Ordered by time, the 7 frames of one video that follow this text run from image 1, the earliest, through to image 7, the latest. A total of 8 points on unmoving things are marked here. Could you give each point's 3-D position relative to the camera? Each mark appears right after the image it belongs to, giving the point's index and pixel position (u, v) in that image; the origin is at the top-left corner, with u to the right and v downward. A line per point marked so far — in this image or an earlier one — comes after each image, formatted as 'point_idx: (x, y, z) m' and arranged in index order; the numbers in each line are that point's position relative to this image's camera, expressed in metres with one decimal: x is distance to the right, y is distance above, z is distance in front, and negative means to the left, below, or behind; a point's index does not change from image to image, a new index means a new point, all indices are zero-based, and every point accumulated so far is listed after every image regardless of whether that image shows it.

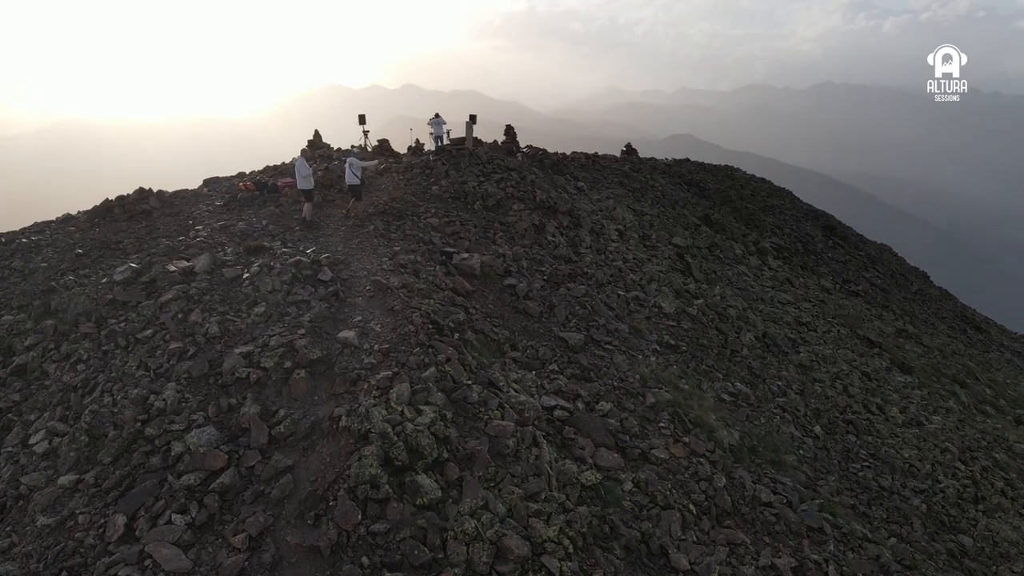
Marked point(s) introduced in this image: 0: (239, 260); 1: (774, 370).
0: (-5.3, +0.5, +14.5) m
1: (+6.6, -2.1, +18.7) m
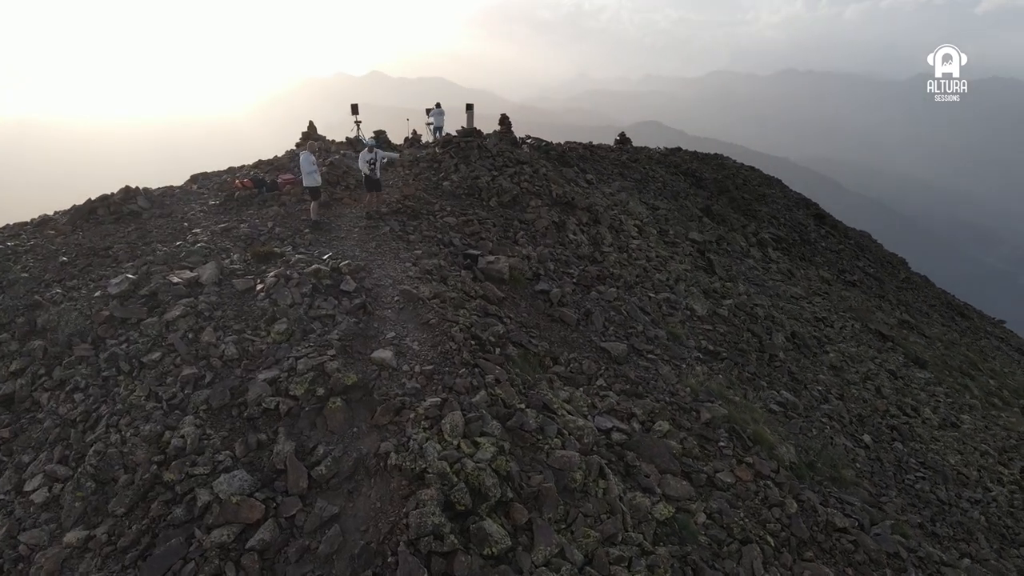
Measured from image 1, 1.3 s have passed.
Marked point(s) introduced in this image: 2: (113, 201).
0: (-4.6, +0.3, +13.1) m
1: (+7.1, -2.0, +17.8) m
2: (-9.0, +2.0, +17.0) m
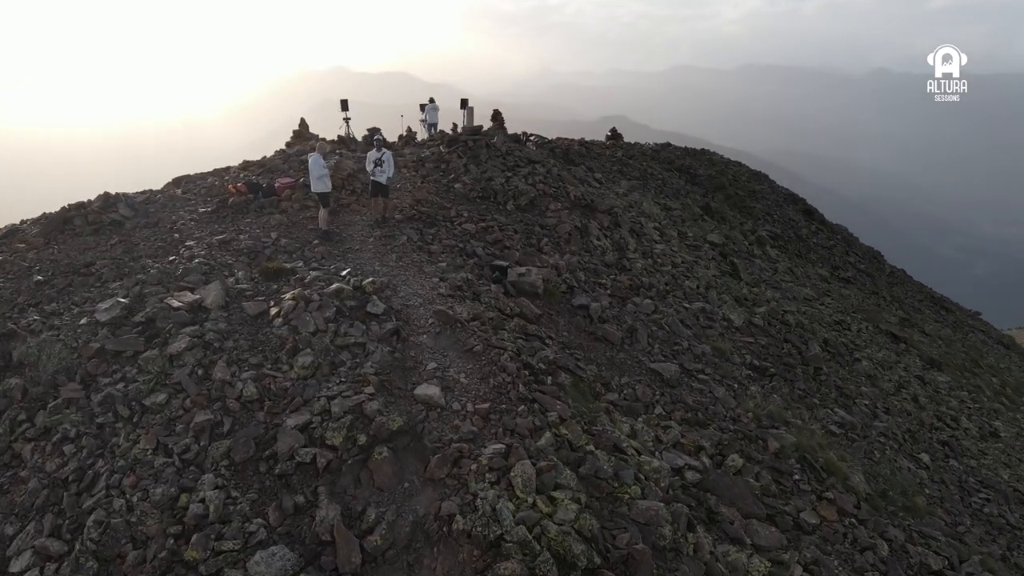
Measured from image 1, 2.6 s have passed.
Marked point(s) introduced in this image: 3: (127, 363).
0: (-3.9, 0.0, +11.5) m
1: (+7.6, -2.2, +16.7) m
2: (-8.5, +1.6, +15.2) m
3: (-5.1, -1.0, +10.0) m
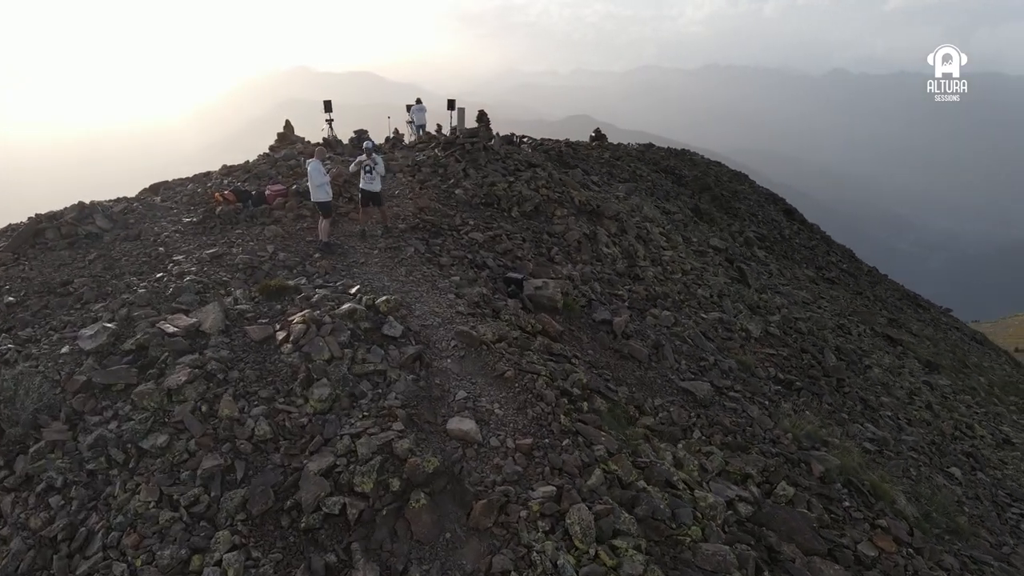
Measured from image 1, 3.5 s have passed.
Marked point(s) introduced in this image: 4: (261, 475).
0: (-3.5, -0.3, +10.5) m
1: (+7.8, -2.3, +16.1) m
2: (-8.3, +1.2, +14.0) m
3: (-4.6, -1.3, +8.9) m
4: (-2.6, -1.9, +7.7) m
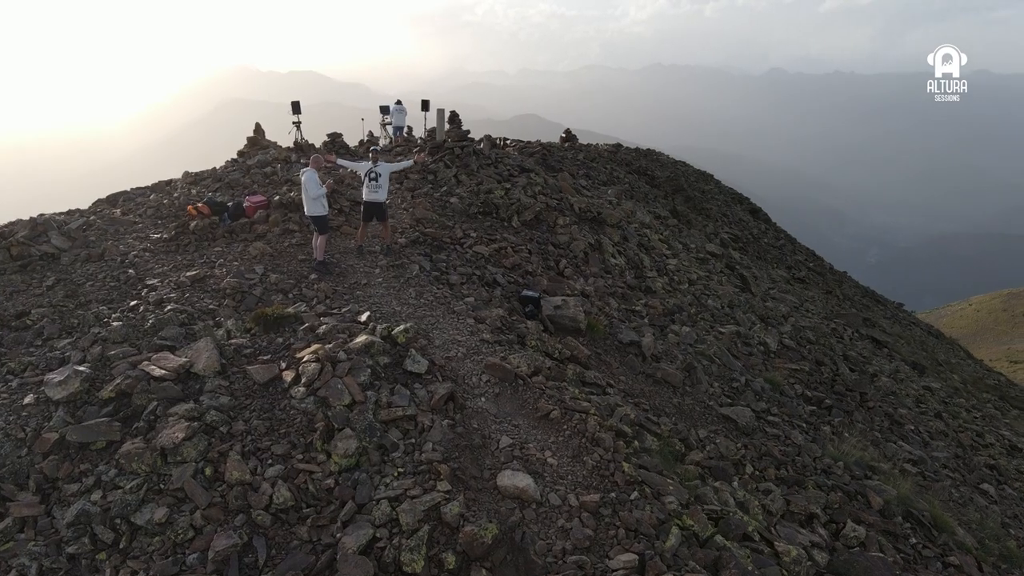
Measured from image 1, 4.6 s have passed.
0: (-3.0, -0.7, +9.1) m
1: (+7.9, -2.5, +15.5) m
2: (-8.1, +0.8, +12.3) m
3: (-4.1, -1.7, +7.4) m
4: (-1.9, -2.3, +6.4) m
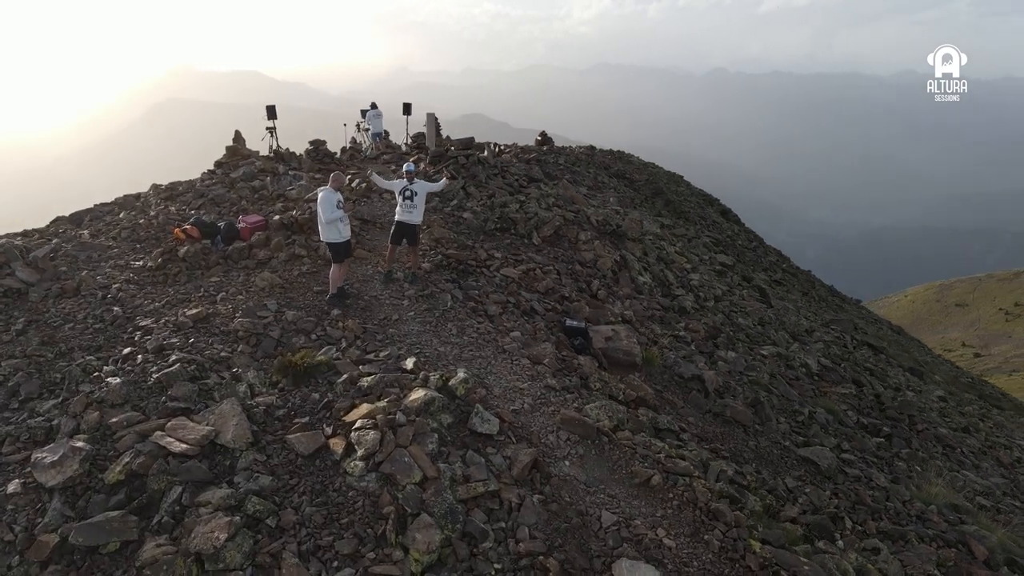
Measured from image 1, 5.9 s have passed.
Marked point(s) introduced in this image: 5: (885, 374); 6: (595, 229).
0: (-2.2, -1.2, +7.6) m
1: (+8.3, -2.8, +14.7) m
2: (-7.5, +0.2, +10.5) m
3: (-3.1, -2.2, +5.9) m
4: (-0.9, -2.7, +5.0) m
5: (+9.3, -2.1, +18.8) m
6: (+1.7, +1.2, +15.4) m
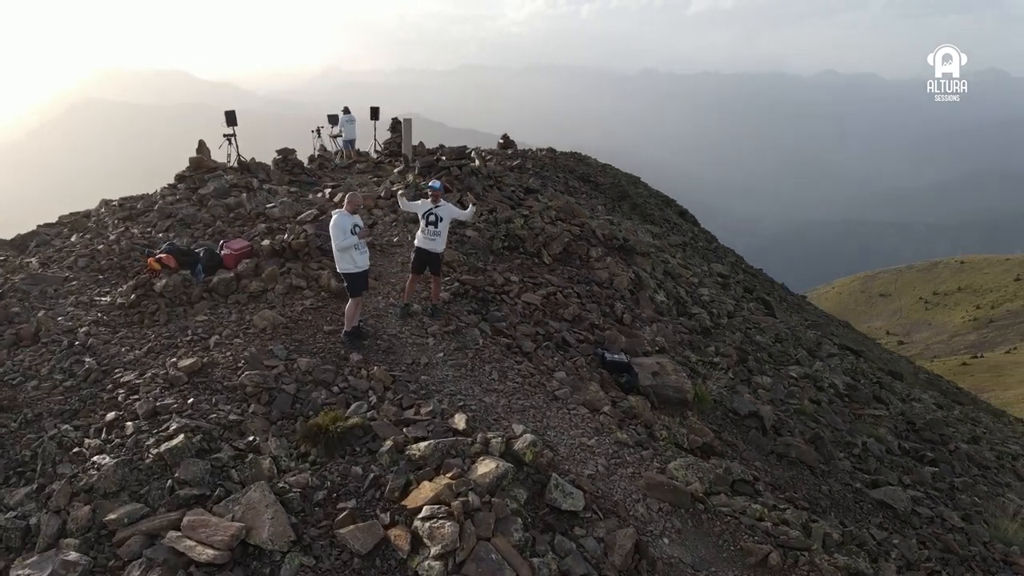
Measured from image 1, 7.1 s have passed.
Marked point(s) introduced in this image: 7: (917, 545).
0: (-1.5, -1.6, +6.3) m
1: (+8.5, -3.0, +14.2) m
2: (-7.0, -0.4, +8.7) m
3: (-2.2, -2.7, +4.5) m
4: (+0.1, -3.1, +3.8) m
5: (+9.1, -2.3, +18.4) m
6: (+1.7, +0.8, +14.4) m
7: (+4.4, -2.8, +8.2) m
